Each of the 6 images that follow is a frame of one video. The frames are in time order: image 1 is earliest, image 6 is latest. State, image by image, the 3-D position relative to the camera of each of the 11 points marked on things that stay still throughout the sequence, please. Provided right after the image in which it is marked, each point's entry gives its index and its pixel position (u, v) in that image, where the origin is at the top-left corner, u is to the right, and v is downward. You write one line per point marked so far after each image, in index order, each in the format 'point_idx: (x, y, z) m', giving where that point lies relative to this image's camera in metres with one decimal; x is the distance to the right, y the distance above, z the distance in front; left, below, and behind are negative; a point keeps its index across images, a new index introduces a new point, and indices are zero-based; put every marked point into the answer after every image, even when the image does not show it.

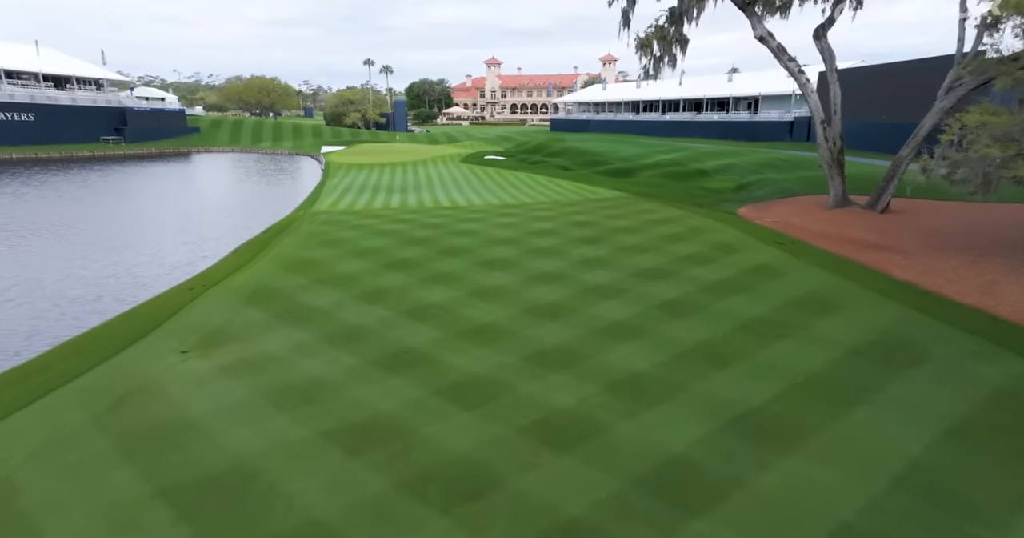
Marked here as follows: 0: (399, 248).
0: (-2.8, +0.5, +14.7) m
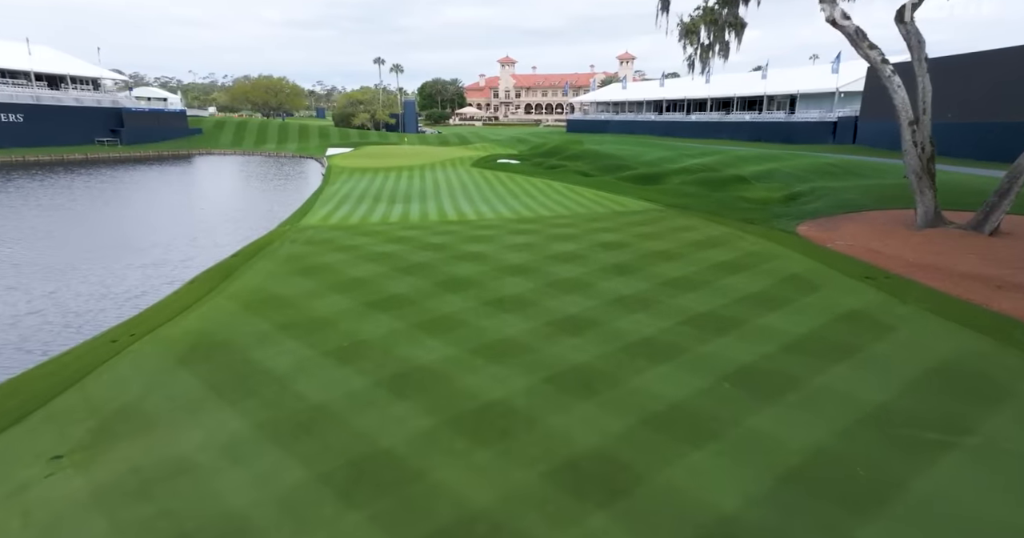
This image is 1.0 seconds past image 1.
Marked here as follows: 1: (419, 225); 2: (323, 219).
0: (-2.5, -0.2, +12.0) m
1: (-2.9, +1.3, +18.1) m
2: (-6.3, +1.7, +19.6) m
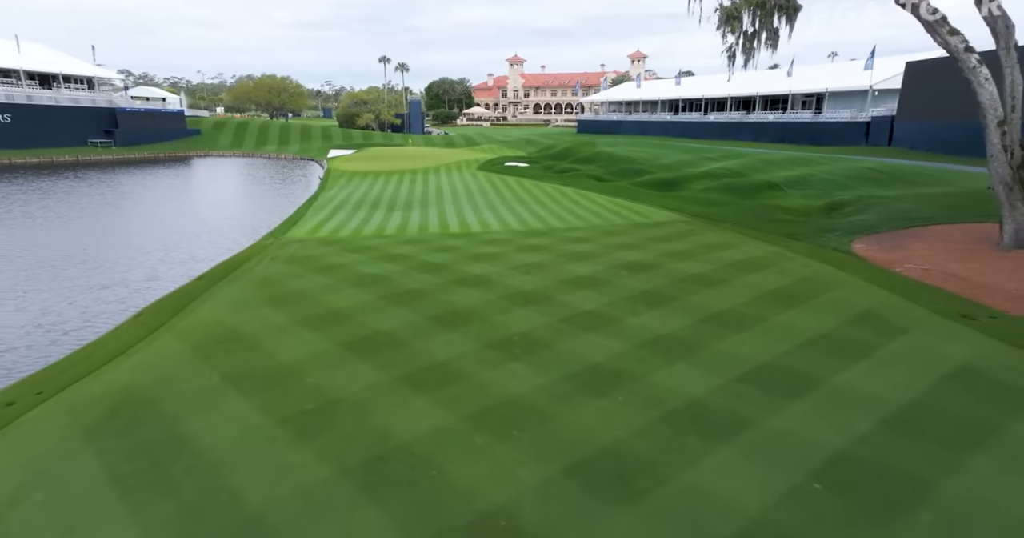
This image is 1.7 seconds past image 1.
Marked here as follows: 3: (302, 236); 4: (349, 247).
0: (-2.4, -0.7, +10.1) m
1: (-2.6, +0.8, +16.2) m
2: (-6.0, +1.2, +17.7) m
3: (-6.0, +1.0, +16.8) m
4: (-4.3, +0.6, +15.2) m
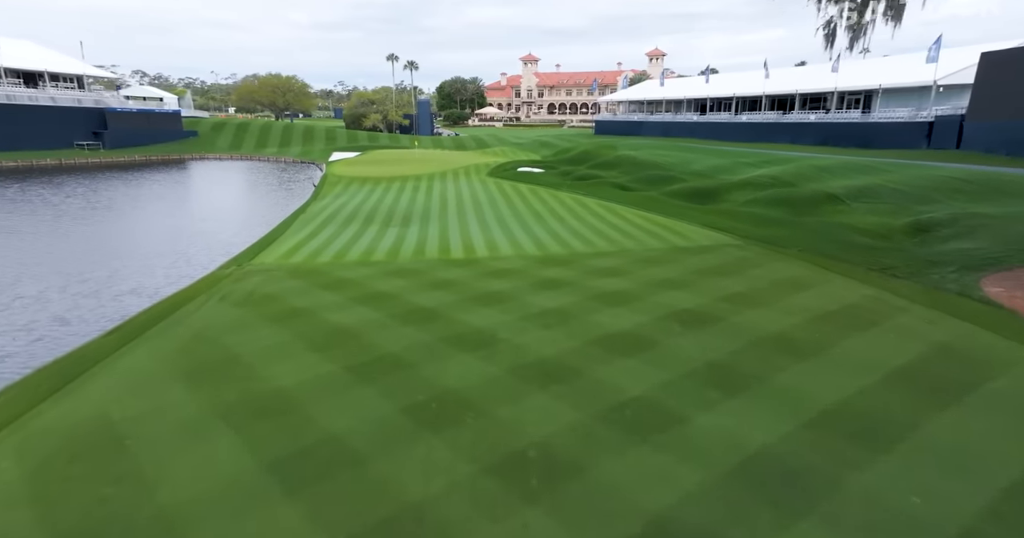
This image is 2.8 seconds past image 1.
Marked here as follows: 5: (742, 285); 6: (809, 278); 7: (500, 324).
0: (-2.2, -1.5, +7.1) m
1: (-2.3, 0.0, +13.2) m
2: (-5.7, +0.4, +14.8) m
3: (-5.7, +0.2, +13.9) m
4: (-4.0, -0.2, +12.3) m
5: (+4.2, -0.3, +10.7) m
6: (+5.5, -0.2, +10.8) m
7: (-0.2, -0.9, +9.4) m
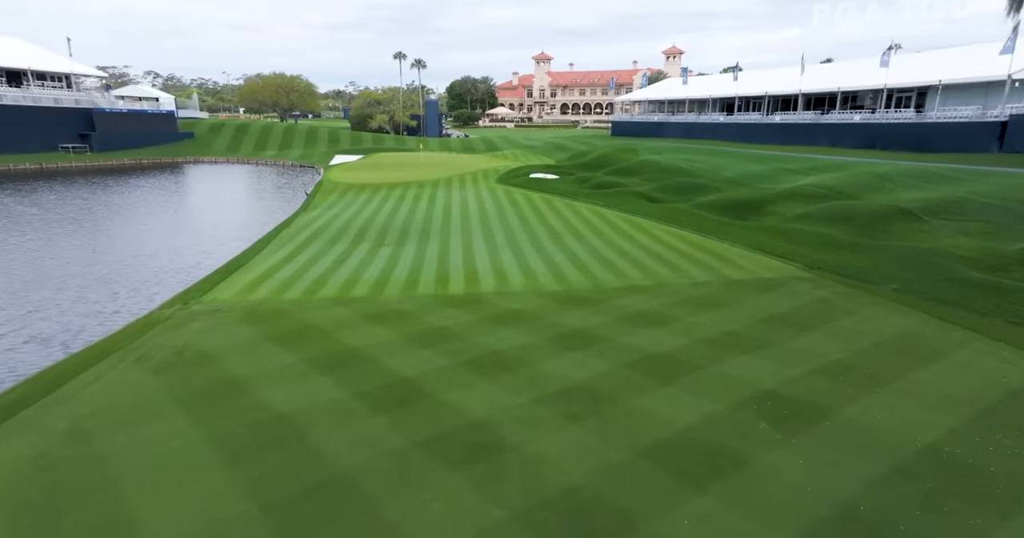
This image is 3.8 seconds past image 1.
0: (-2.1, -2.2, +4.4) m
1: (-2.1, -0.7, +10.5) m
2: (-5.5, -0.3, +12.1) m
3: (-5.4, -0.6, +11.2) m
4: (-3.8, -0.9, +9.5) m
5: (+4.4, -1.0, +7.9) m
6: (+5.7, -0.9, +7.9) m
7: (-0.1, -1.6, +6.6) m
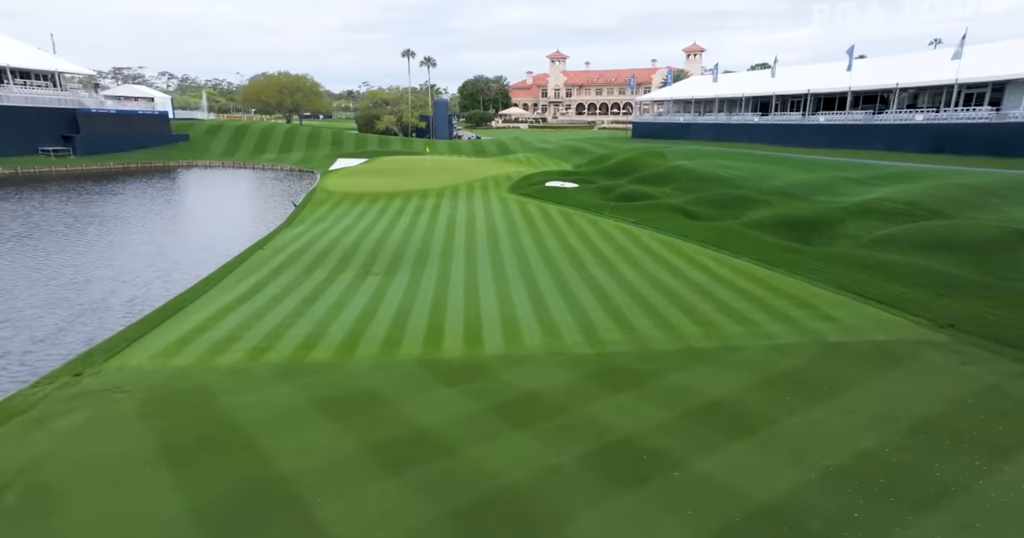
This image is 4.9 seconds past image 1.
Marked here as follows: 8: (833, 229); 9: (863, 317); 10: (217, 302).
0: (-2.0, -3.0, +1.3) m
1: (-1.9, -1.5, +7.4) m
2: (-5.2, -1.1, +9.1) m
3: (-5.2, -1.3, +8.2) m
4: (-3.6, -1.7, +6.5) m
5: (+4.5, -1.9, +4.6) m
6: (+5.8, -1.8, +4.6) m
7: (0.0, -2.4, +3.5) m
8: (+8.2, +1.0, +14.9) m
9: (+5.6, -0.7, +9.1) m
10: (-5.8, -0.6, +11.4) m
